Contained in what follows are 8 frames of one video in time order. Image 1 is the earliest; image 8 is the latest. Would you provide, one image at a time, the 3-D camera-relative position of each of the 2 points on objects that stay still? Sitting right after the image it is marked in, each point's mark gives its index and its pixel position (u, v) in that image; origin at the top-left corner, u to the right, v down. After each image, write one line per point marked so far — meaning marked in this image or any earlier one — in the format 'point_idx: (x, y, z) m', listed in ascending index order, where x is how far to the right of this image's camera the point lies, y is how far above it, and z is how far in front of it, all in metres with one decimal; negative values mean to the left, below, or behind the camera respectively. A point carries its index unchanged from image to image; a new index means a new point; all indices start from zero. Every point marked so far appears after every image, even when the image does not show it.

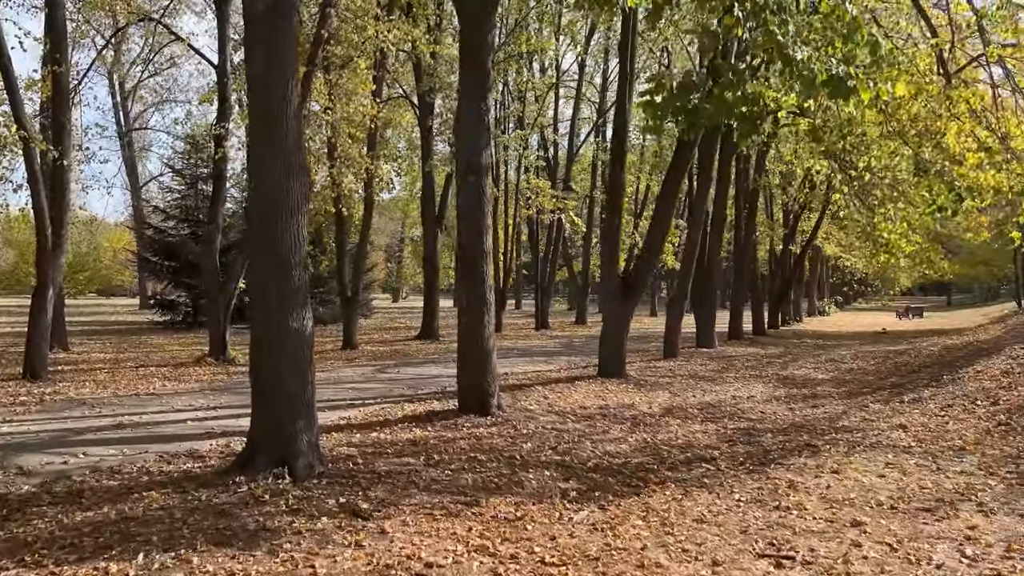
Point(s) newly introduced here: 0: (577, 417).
0: (+0.8, -1.5, +9.5) m
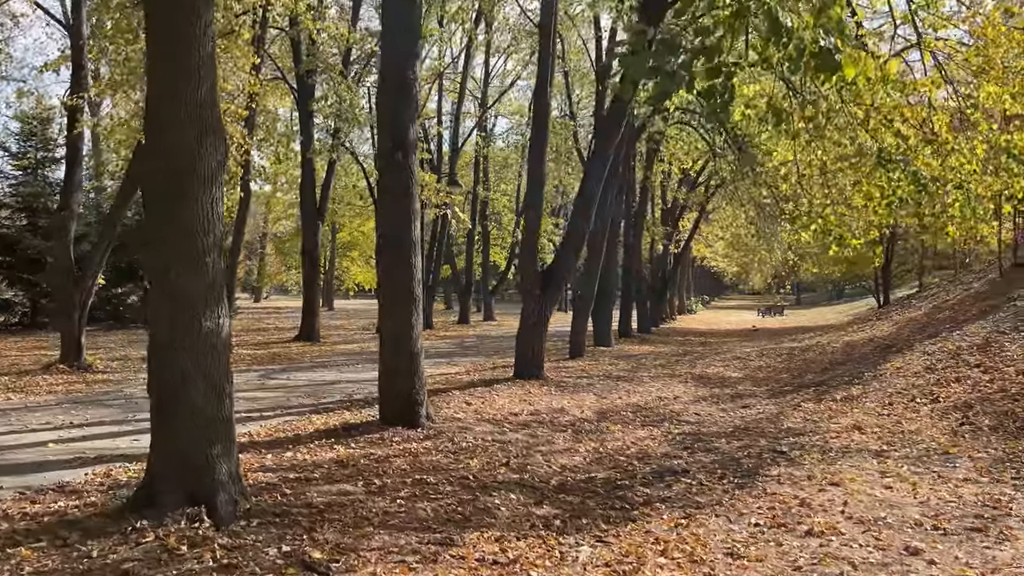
0: (0.0, -1.4, +8.6) m
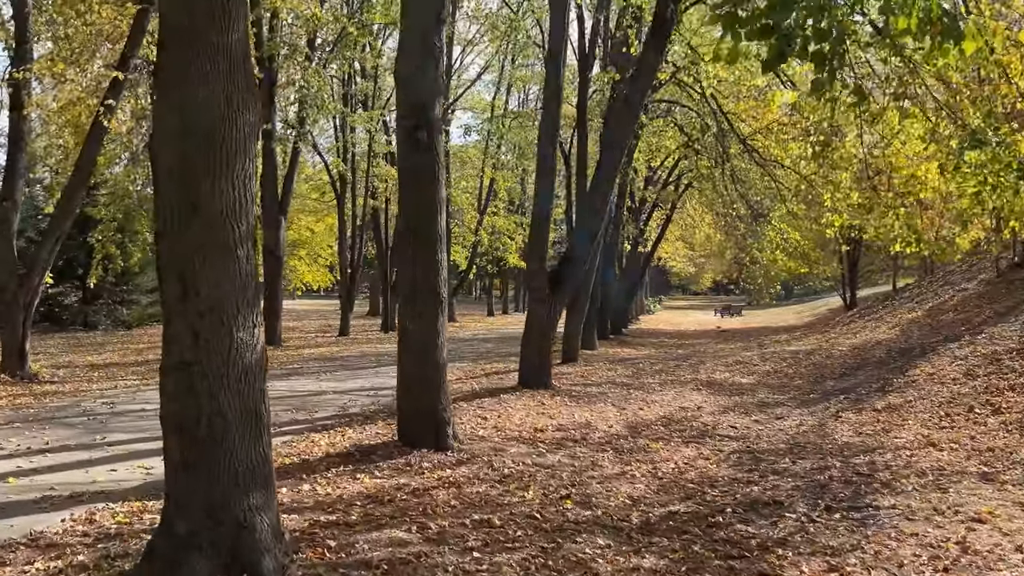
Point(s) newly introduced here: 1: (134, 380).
0: (+0.3, -1.4, +7.6) m
1: (-5.9, -1.4, +12.9) m
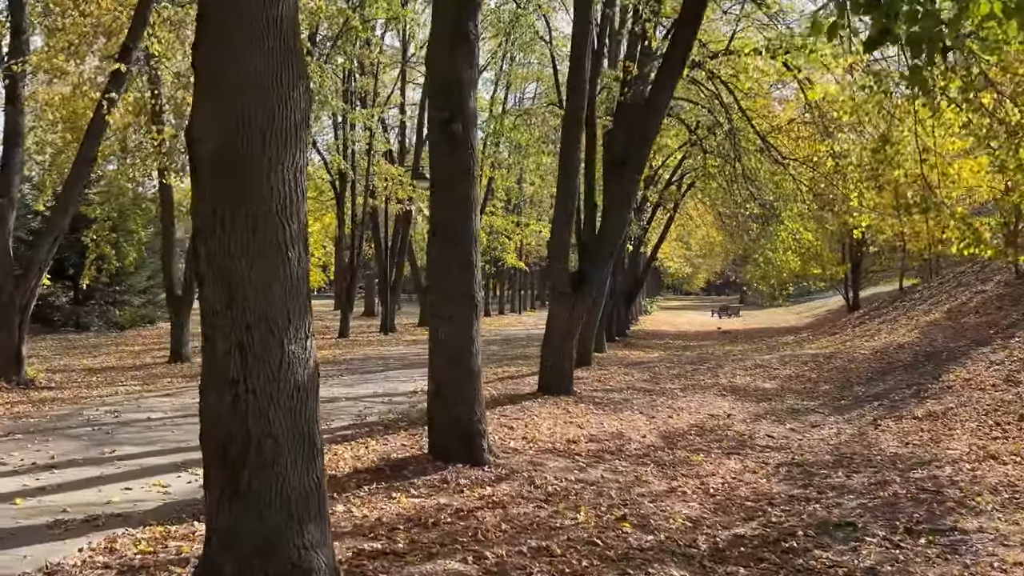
0: (+0.7, -1.5, +7.1) m
1: (-5.6, -1.5, +12.4) m
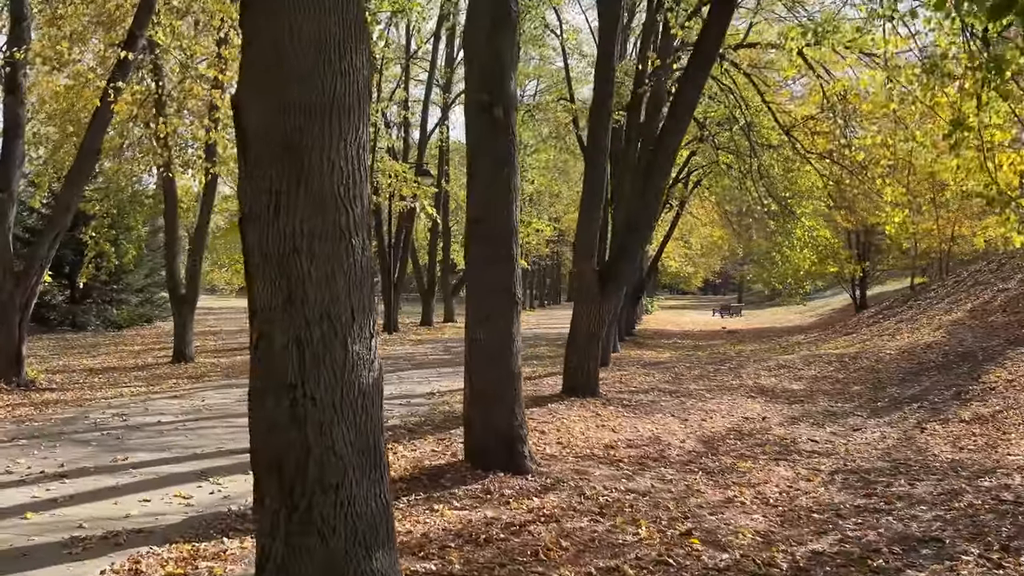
0: (+1.0, -1.5, +6.7) m
1: (-5.4, -1.4, +11.9) m
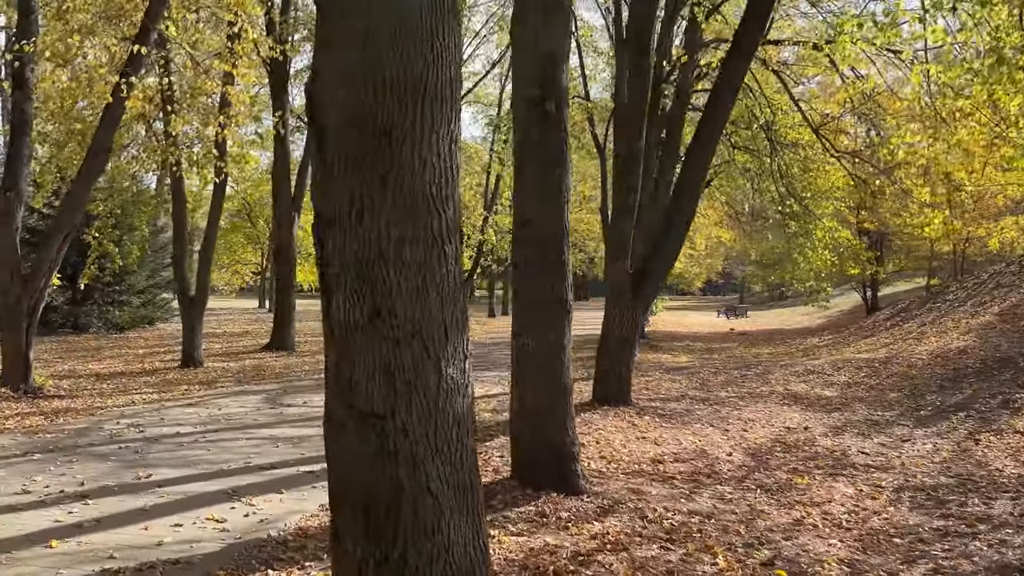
0: (+1.3, -1.5, +6.3) m
1: (-5.0, -1.5, +11.5) m
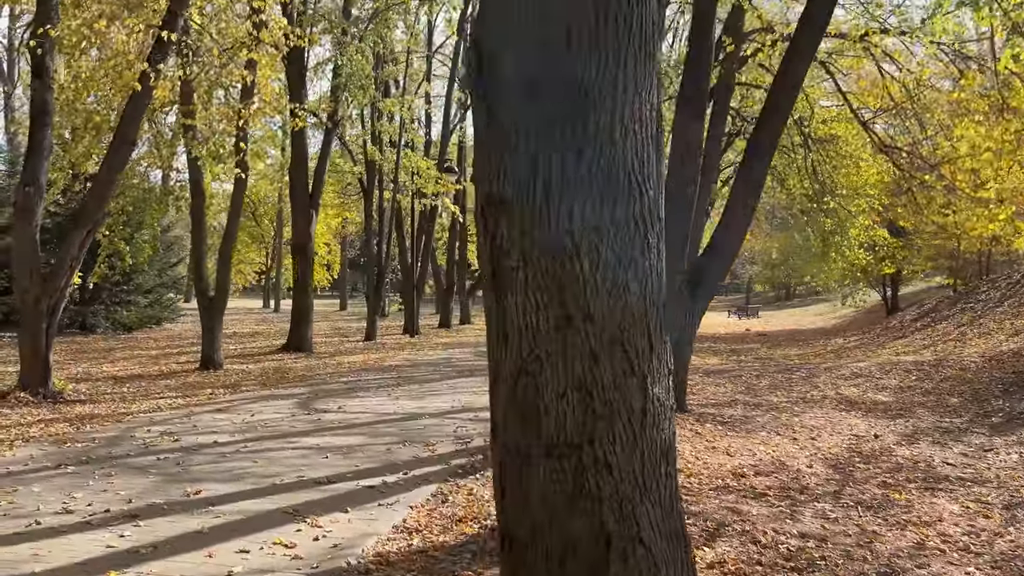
0: (+1.9, -1.5, +5.8) m
1: (-4.5, -1.5, +11.0) m
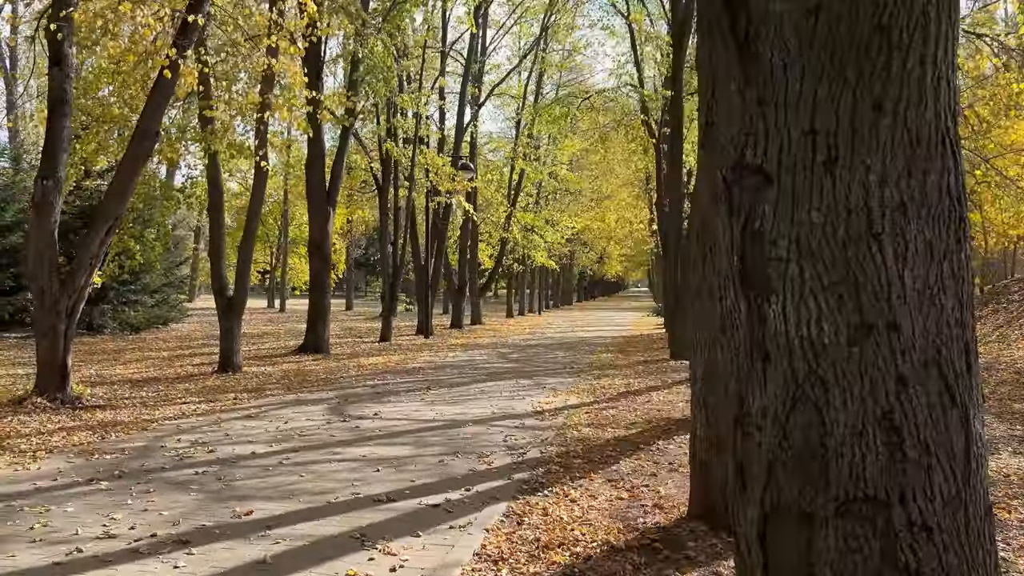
0: (+2.4, -1.5, +5.3) m
1: (-4.0, -1.5, +10.4) m
